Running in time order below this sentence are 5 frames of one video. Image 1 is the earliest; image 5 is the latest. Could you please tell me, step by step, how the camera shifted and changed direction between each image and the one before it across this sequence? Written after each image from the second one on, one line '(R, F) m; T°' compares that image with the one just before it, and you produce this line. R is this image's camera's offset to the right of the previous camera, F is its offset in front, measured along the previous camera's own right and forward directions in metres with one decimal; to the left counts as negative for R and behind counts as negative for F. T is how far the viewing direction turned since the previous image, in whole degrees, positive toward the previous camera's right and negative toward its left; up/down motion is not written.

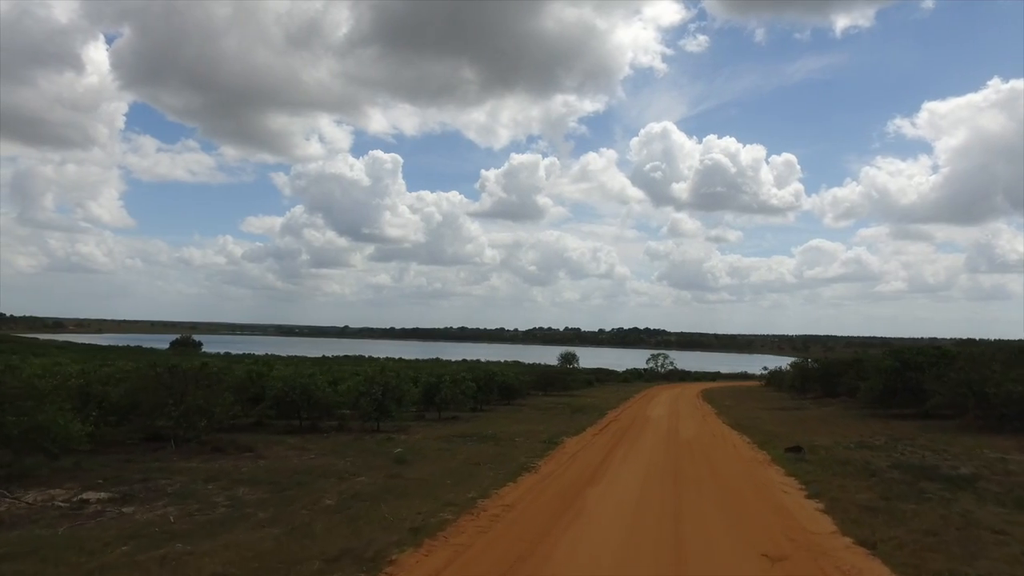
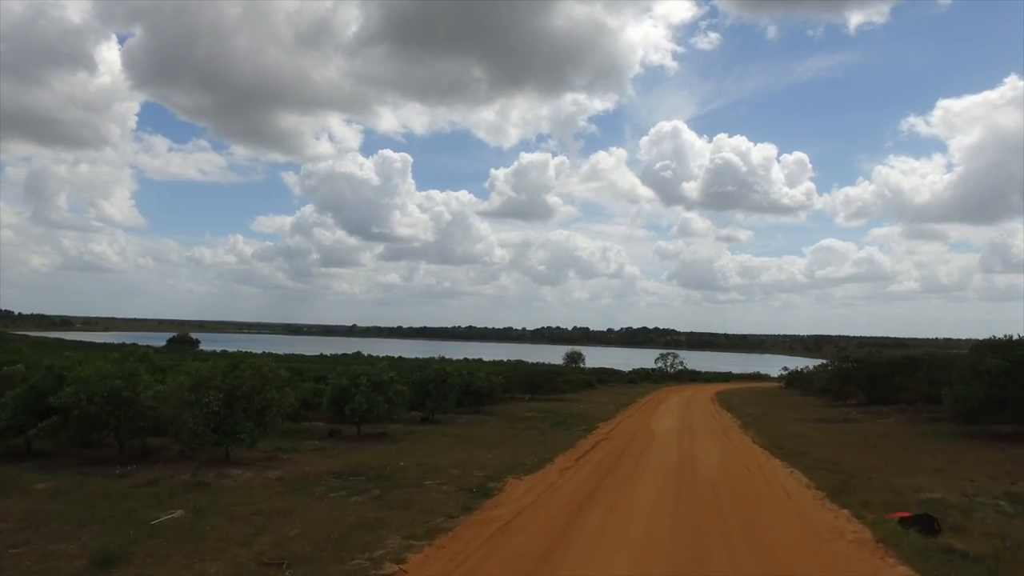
(+0.6, +2.5) m; -1°
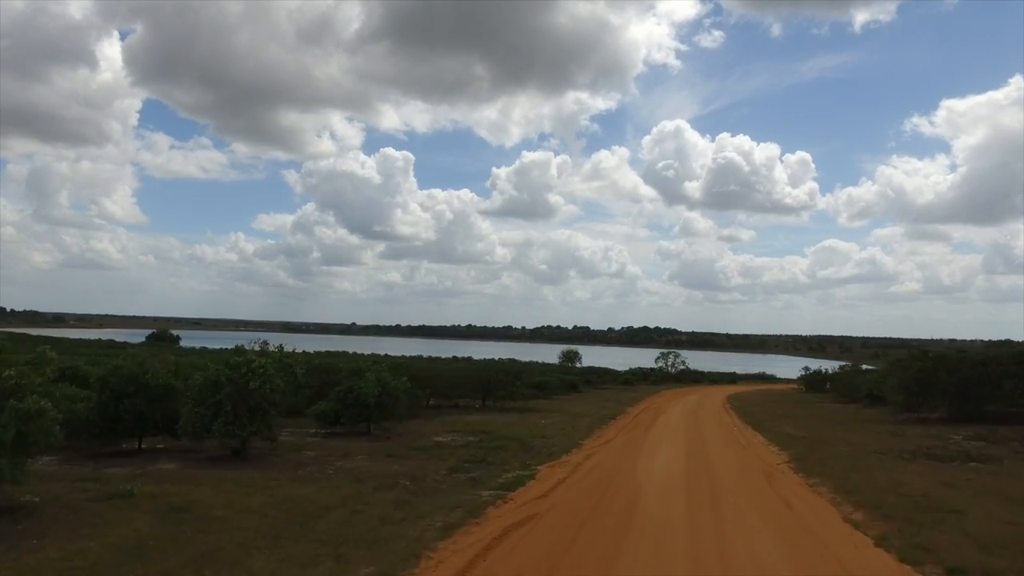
(+0.2, +4.5) m; 0°
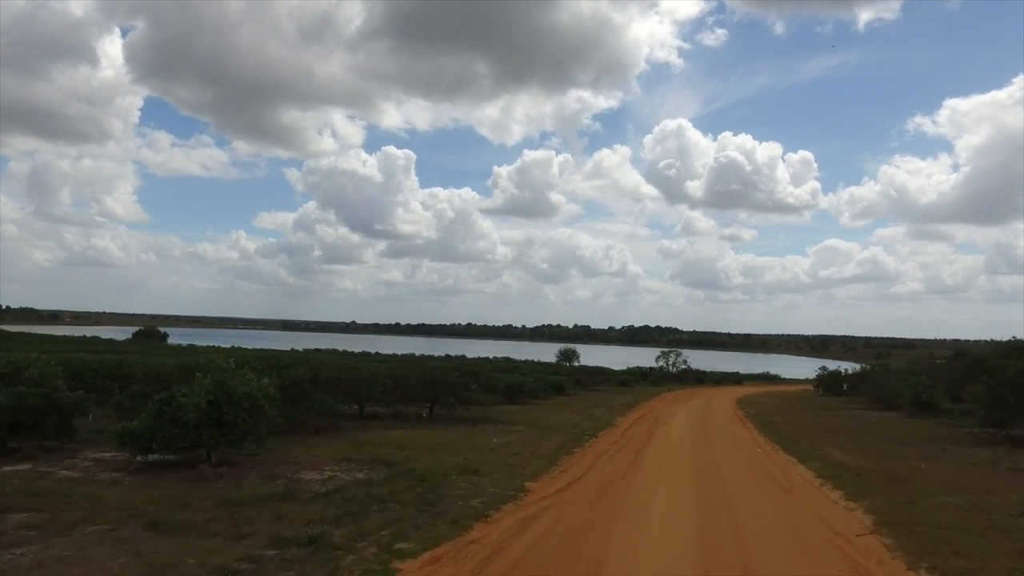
(+0.1, +2.6) m; 0°
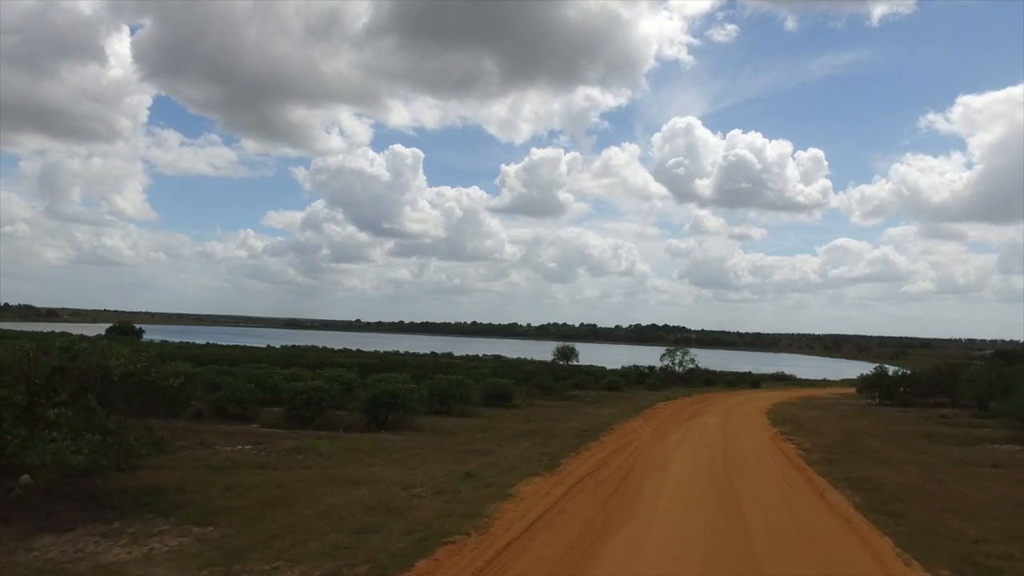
(+0.4, +5.8) m; -1°
